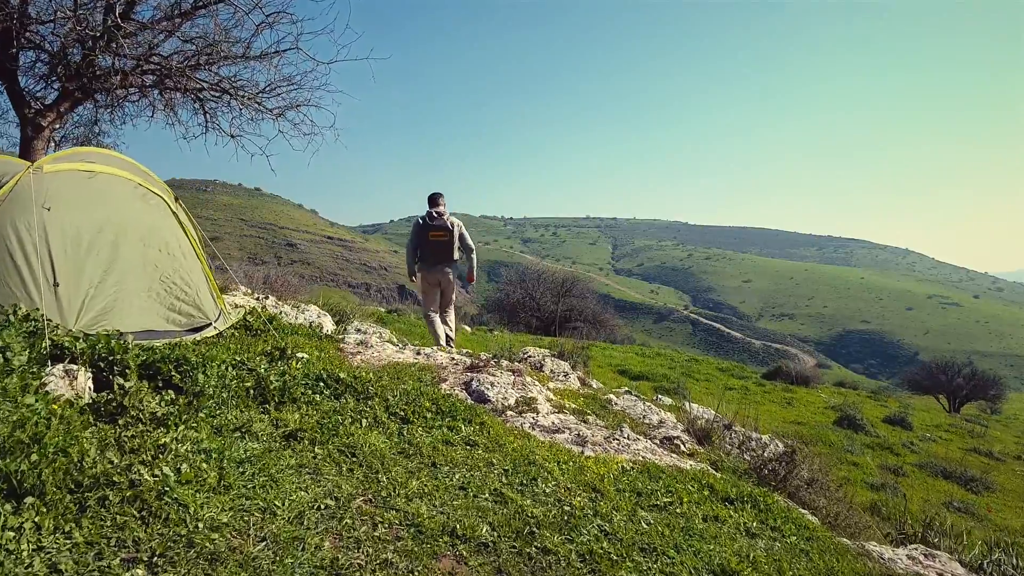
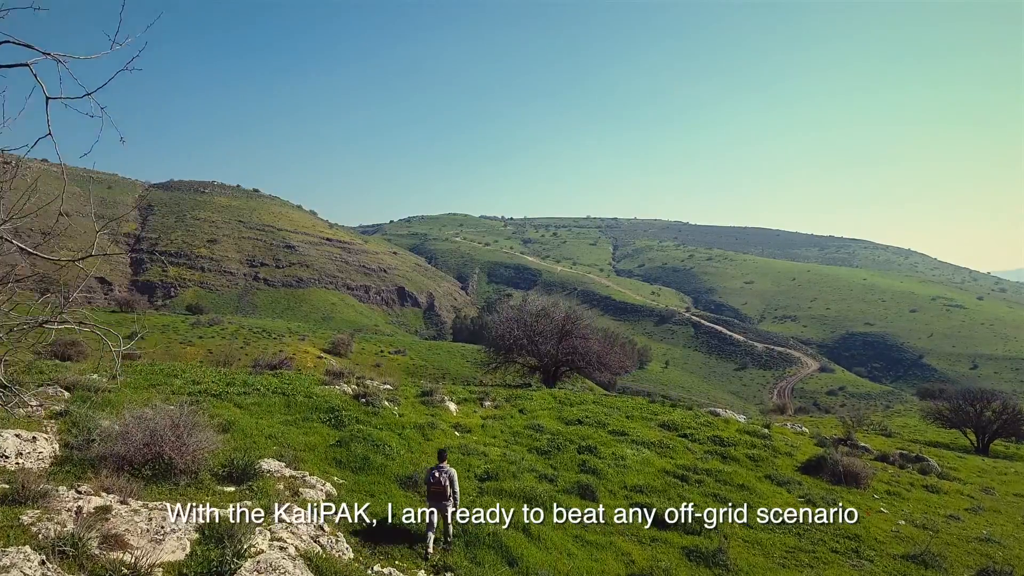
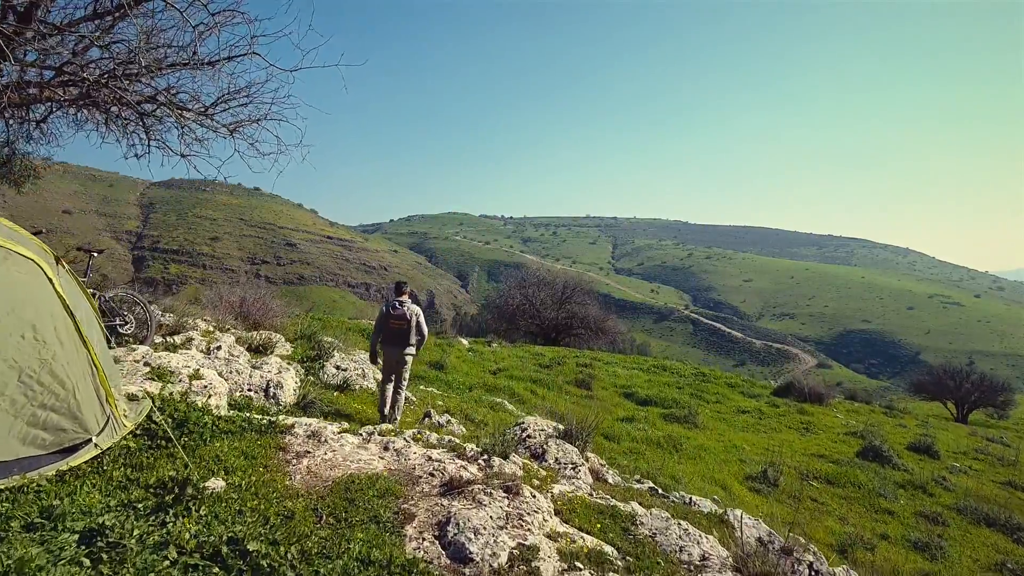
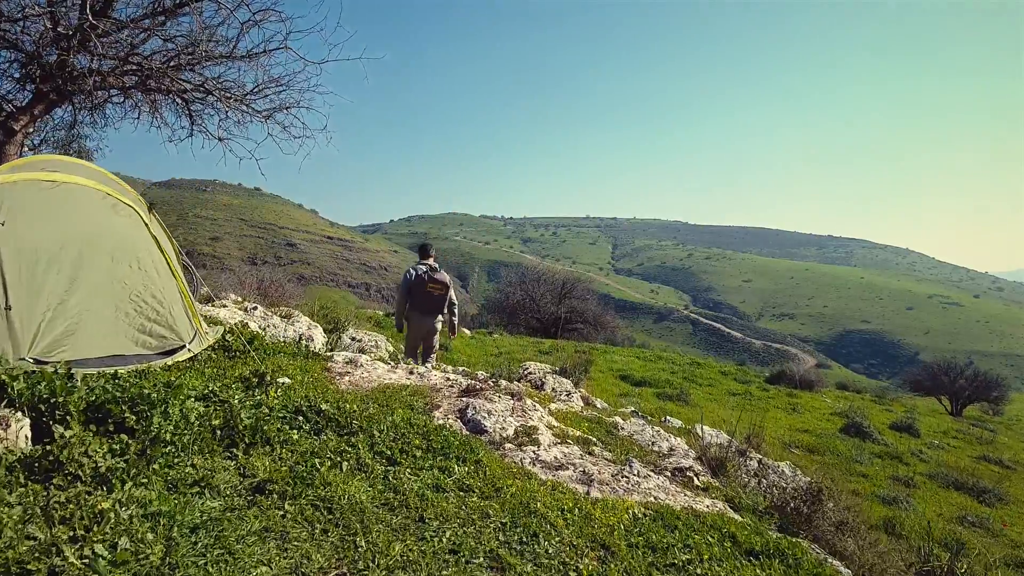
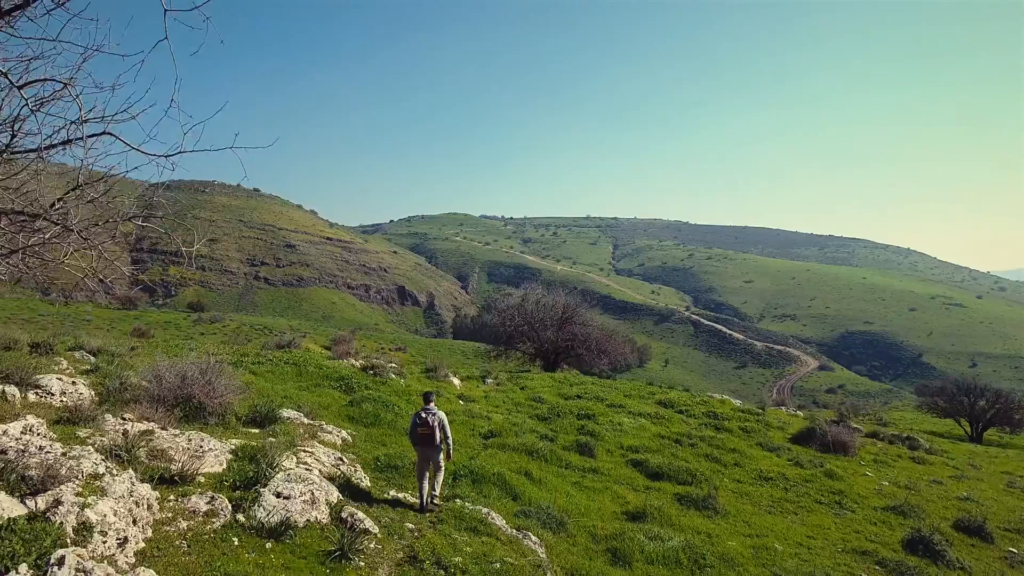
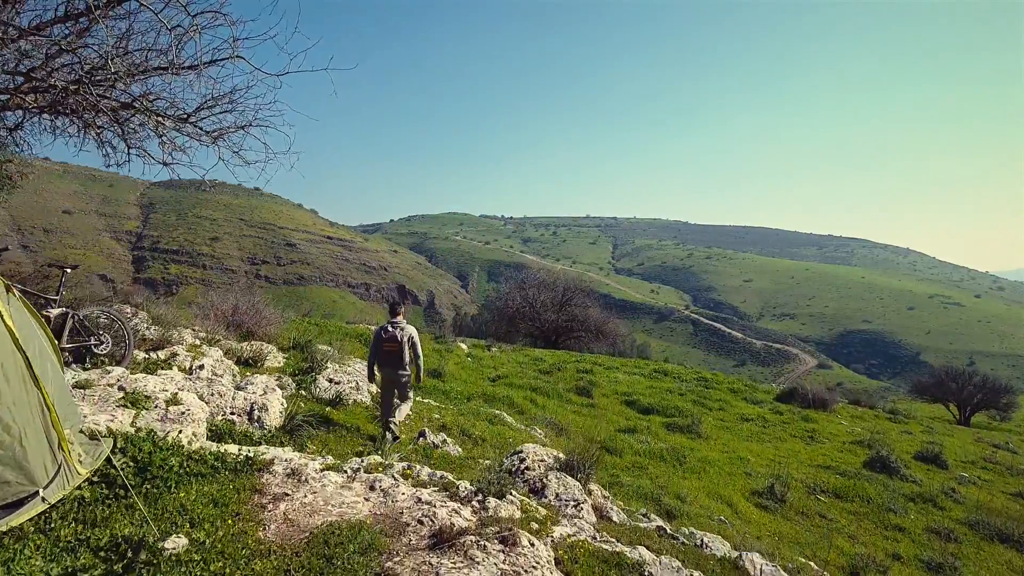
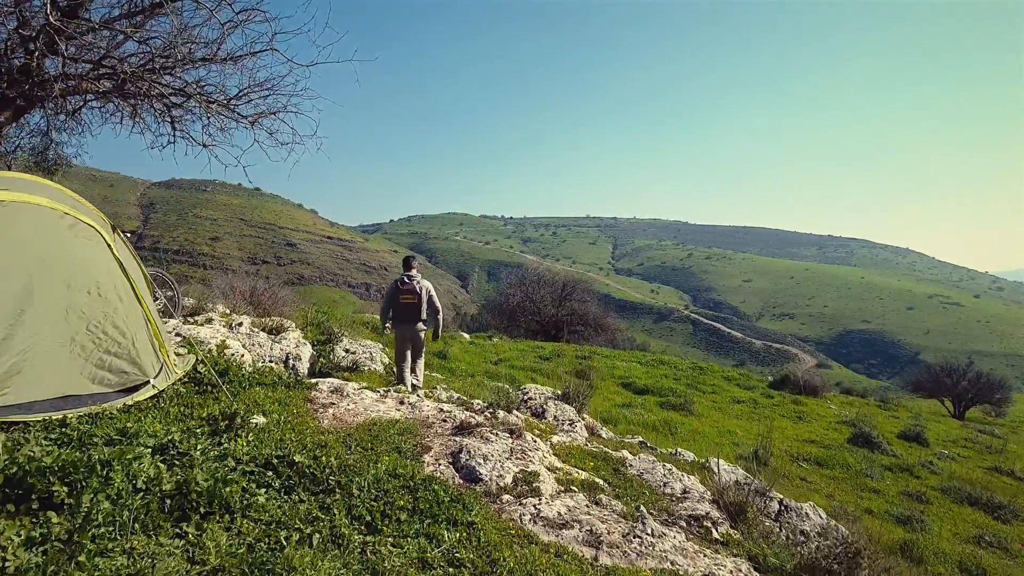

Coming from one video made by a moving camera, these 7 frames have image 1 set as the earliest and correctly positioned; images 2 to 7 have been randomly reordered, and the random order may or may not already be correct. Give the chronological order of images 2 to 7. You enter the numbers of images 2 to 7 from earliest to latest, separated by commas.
4, 7, 3, 6, 5, 2
